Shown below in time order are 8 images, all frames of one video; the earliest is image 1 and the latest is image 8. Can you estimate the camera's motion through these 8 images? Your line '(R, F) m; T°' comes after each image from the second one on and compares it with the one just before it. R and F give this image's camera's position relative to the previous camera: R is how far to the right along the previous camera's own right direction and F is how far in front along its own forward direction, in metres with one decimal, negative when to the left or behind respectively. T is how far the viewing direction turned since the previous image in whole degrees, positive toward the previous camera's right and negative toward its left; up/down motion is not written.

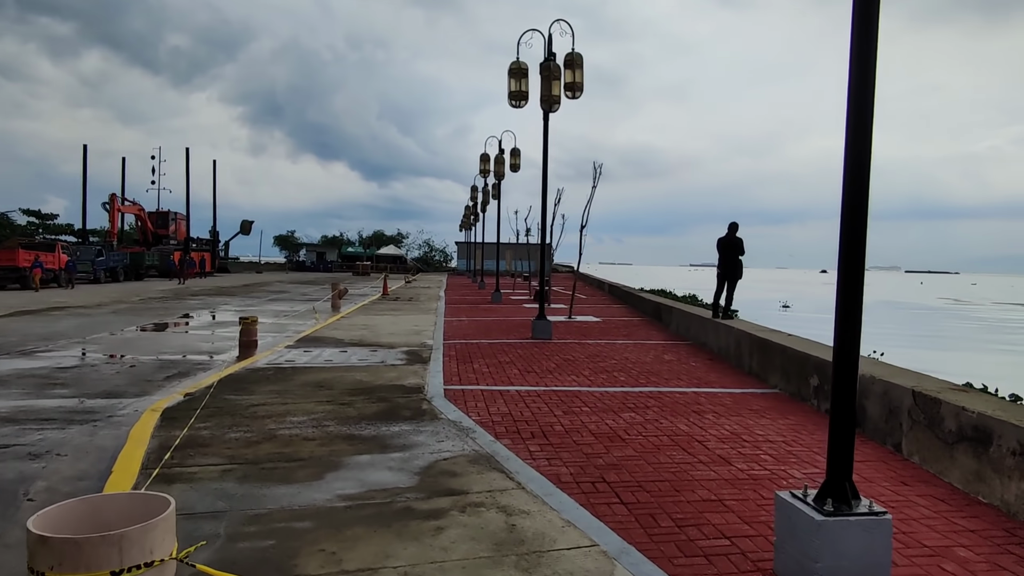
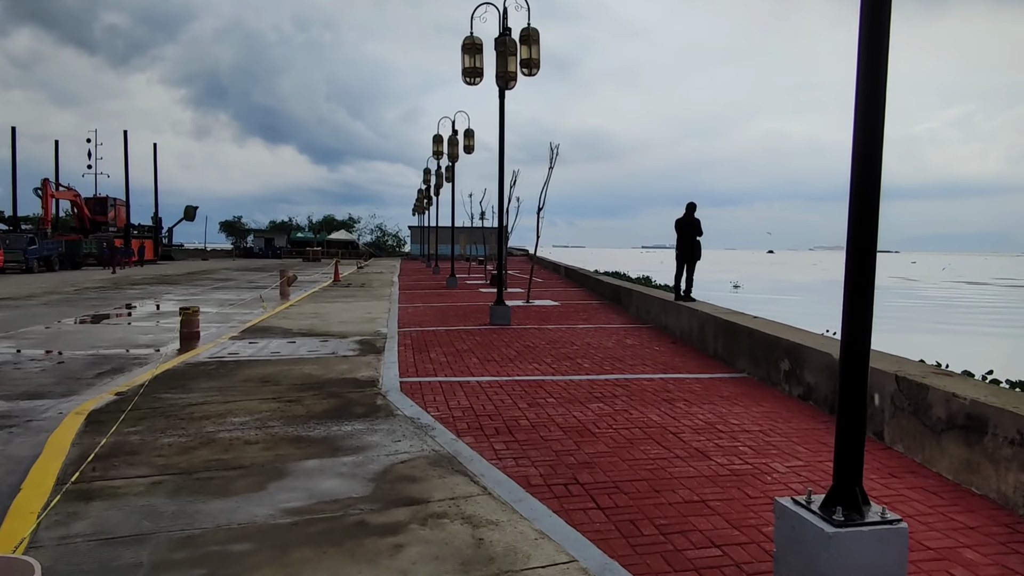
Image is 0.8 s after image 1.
(0.0, +0.4) m; +4°
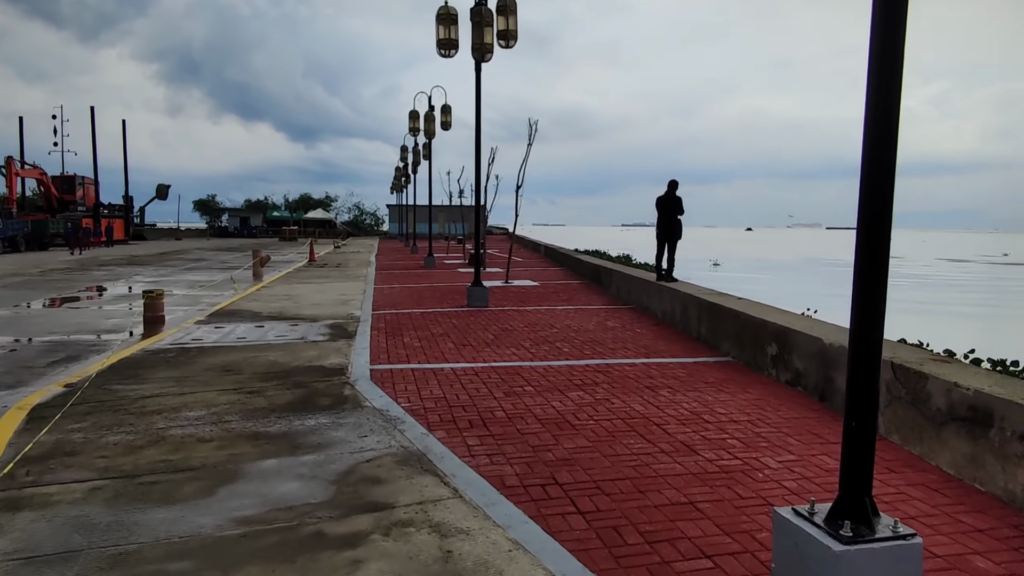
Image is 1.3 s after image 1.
(0.0, +0.4) m; +2°
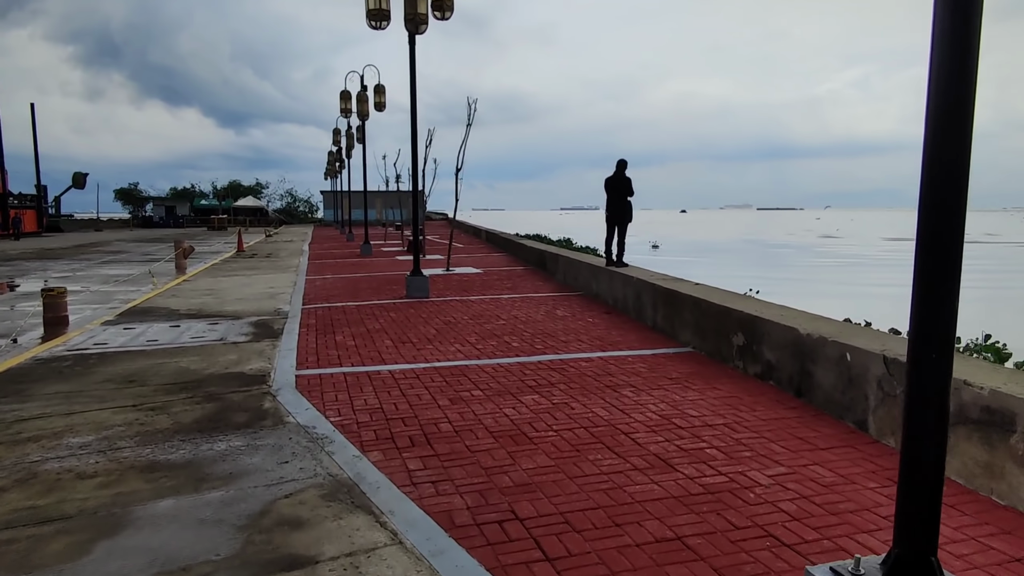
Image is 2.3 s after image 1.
(0.0, +0.7) m; +5°
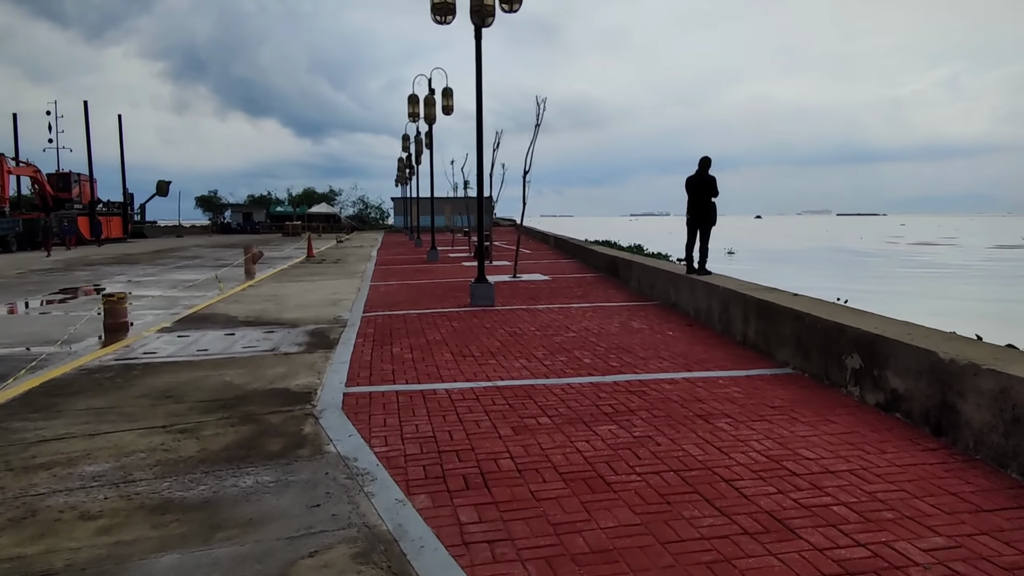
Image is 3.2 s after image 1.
(0.0, +0.8) m; -5°
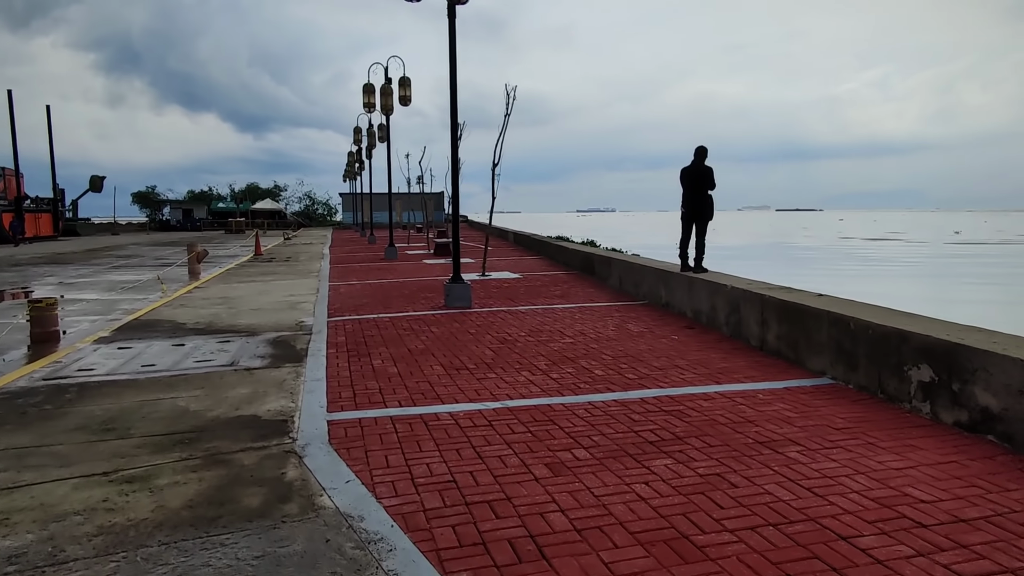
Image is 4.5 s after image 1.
(-0.4, +0.9) m; +4°
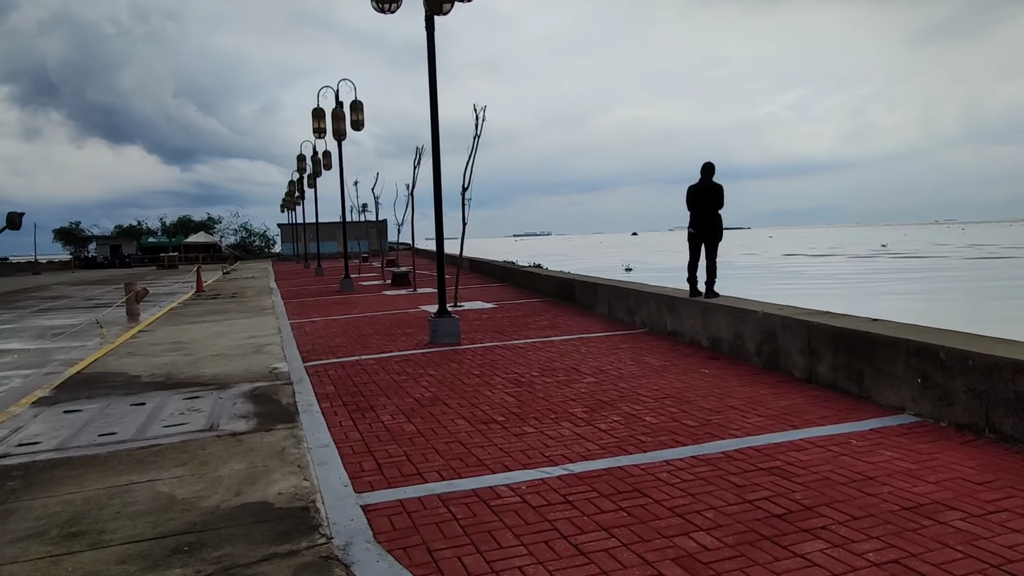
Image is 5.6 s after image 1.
(-0.7, +0.9) m; +5°
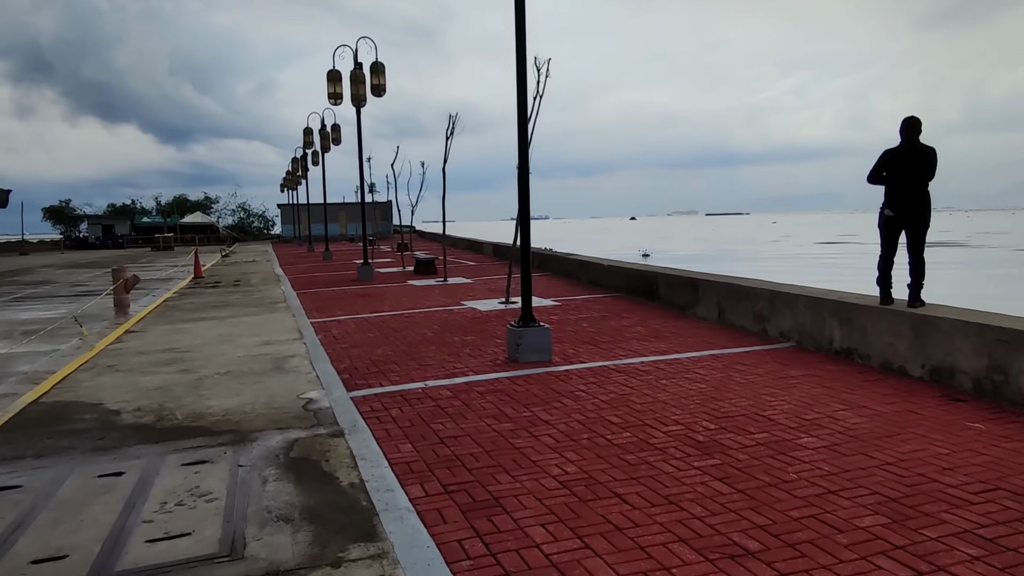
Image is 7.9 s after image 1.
(-1.1, +2.5) m; 0°
